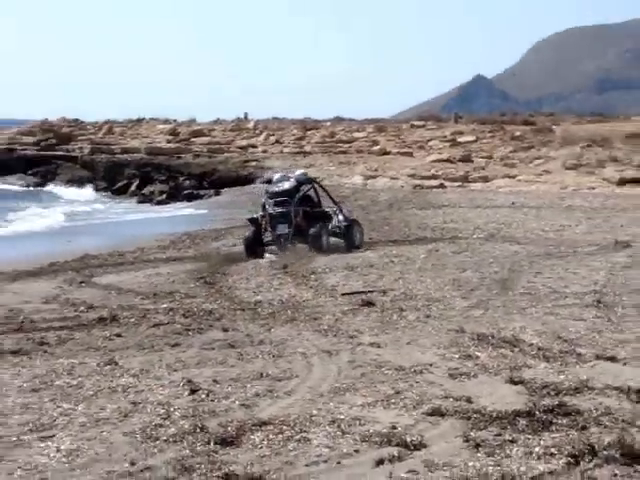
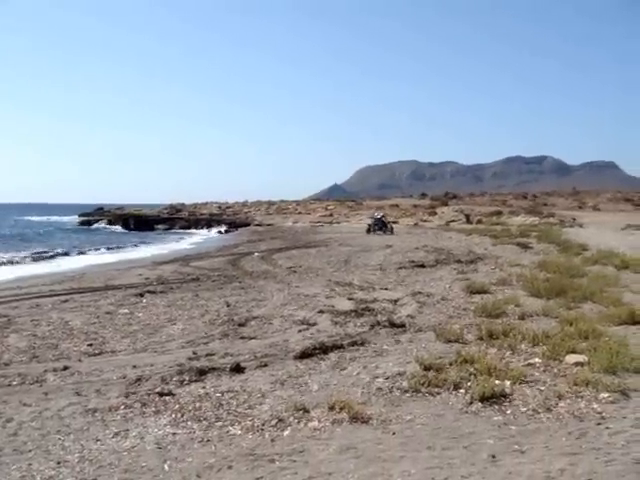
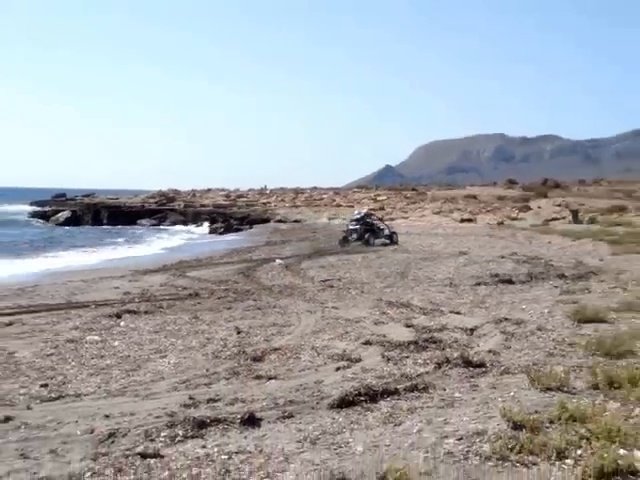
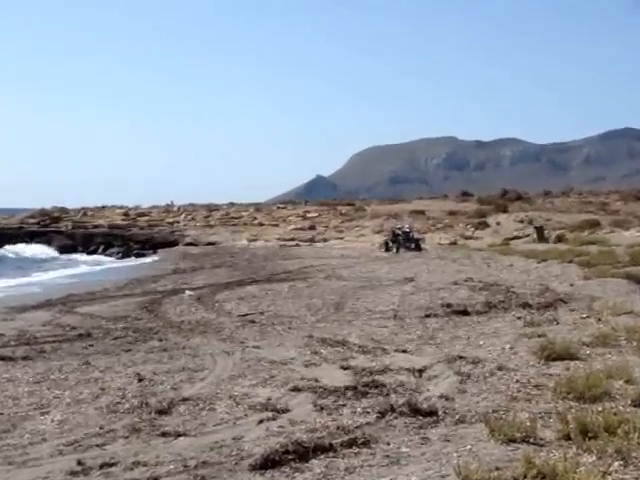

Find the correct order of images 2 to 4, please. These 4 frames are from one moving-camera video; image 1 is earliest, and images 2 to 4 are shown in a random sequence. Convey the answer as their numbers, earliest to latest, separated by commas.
3, 2, 4
